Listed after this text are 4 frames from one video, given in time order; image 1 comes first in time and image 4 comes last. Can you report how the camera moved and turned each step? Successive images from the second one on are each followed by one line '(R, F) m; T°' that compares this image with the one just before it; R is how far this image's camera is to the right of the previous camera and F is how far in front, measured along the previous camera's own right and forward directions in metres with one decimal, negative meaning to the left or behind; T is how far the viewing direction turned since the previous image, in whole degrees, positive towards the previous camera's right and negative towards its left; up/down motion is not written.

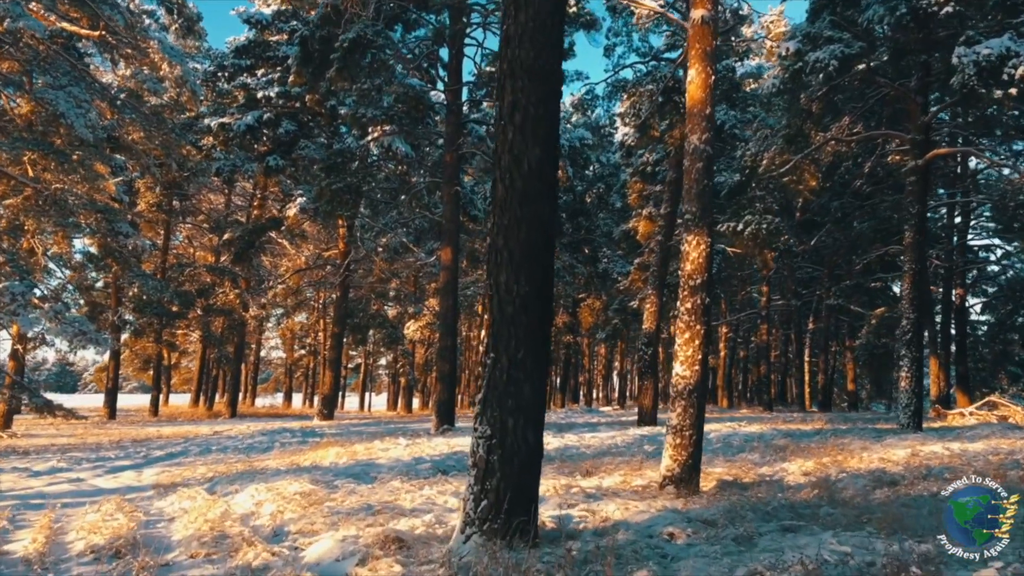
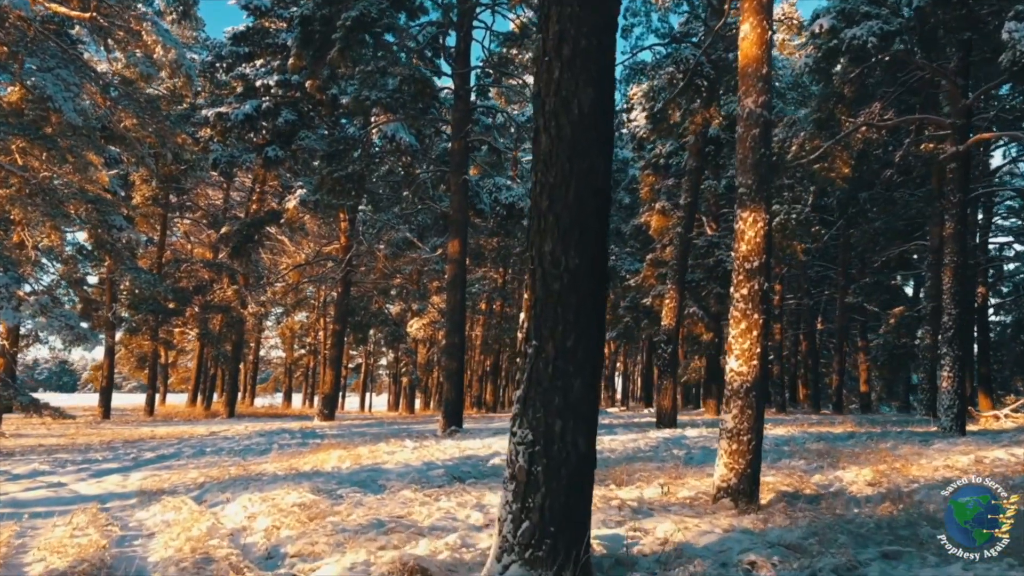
(-0.2, +0.8) m; 0°
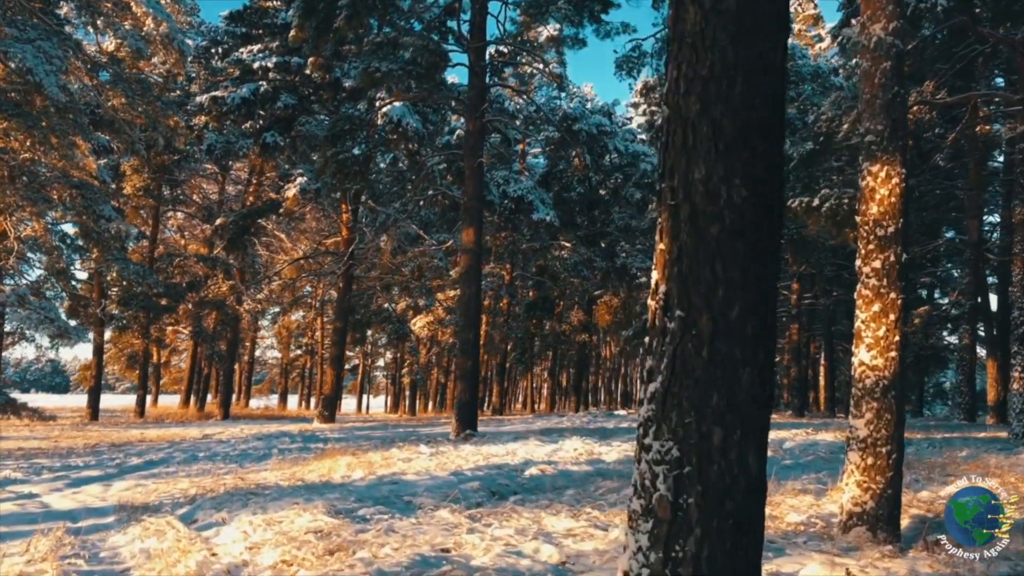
(-0.5, +1.1) m; 0°
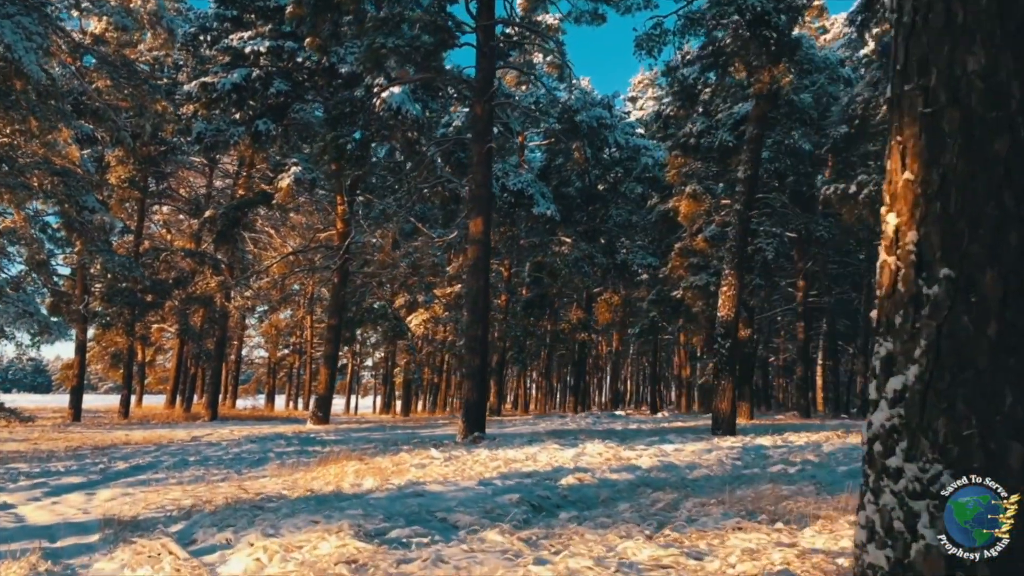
(-0.5, +0.8) m; +1°
